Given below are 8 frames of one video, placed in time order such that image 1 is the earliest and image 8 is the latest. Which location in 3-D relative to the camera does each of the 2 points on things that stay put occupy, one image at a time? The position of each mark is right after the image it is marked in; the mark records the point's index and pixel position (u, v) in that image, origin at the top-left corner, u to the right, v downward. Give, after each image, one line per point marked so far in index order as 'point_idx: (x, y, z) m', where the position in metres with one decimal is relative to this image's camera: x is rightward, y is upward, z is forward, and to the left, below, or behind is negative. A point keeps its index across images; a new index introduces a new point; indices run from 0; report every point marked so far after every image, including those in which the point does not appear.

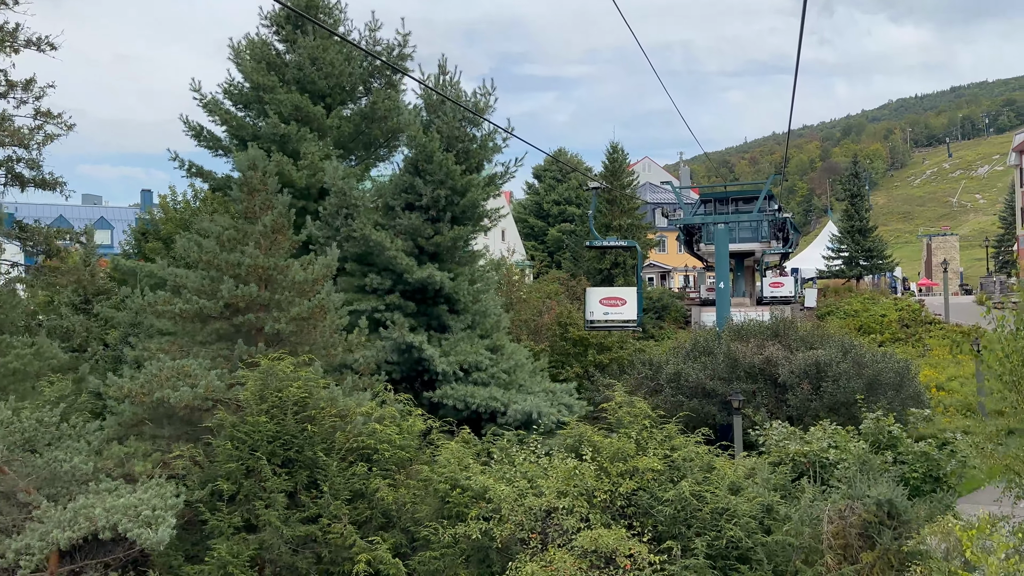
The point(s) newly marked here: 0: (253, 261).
0: (-2.9, +0.3, +9.0) m
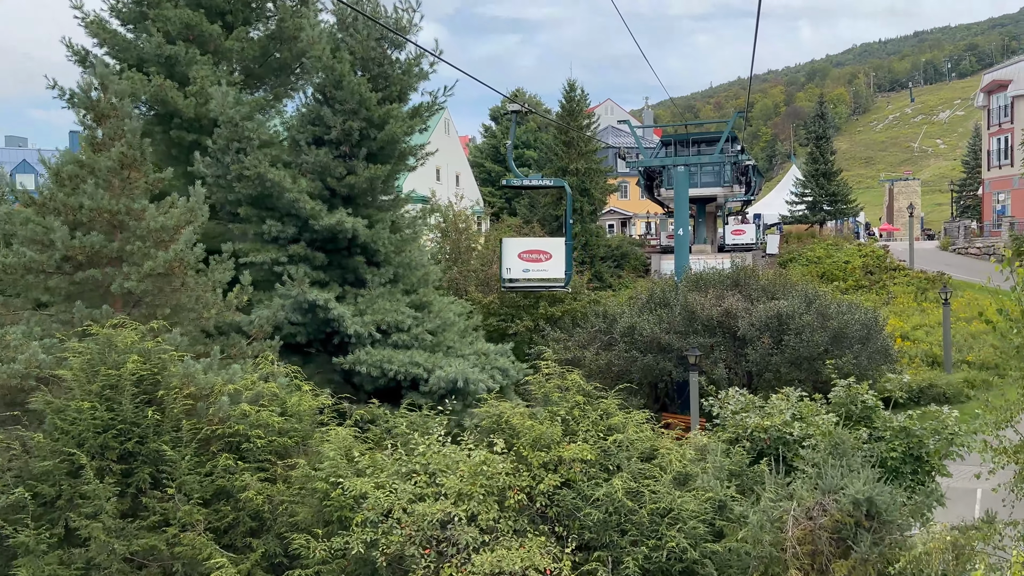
0: (-3.8, +0.8, +7.2) m
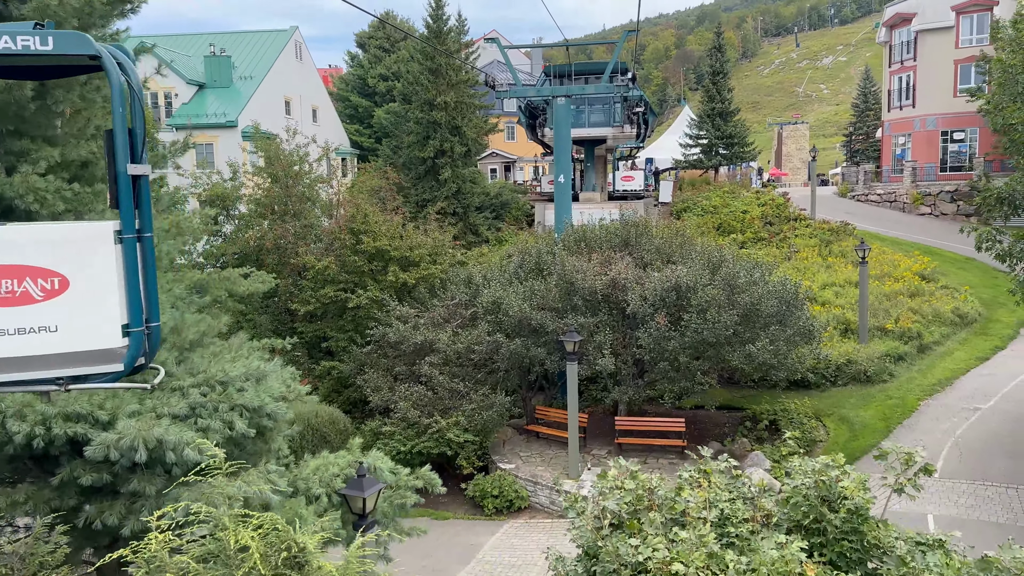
0: (-5.4, +0.6, +2.5) m
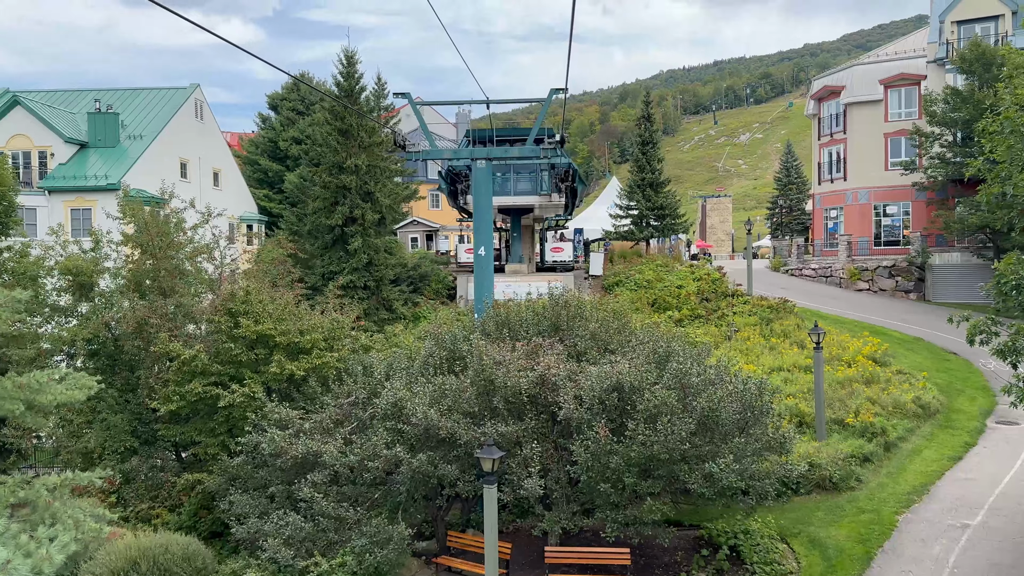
0: (-5.7, +0.2, -0.4) m
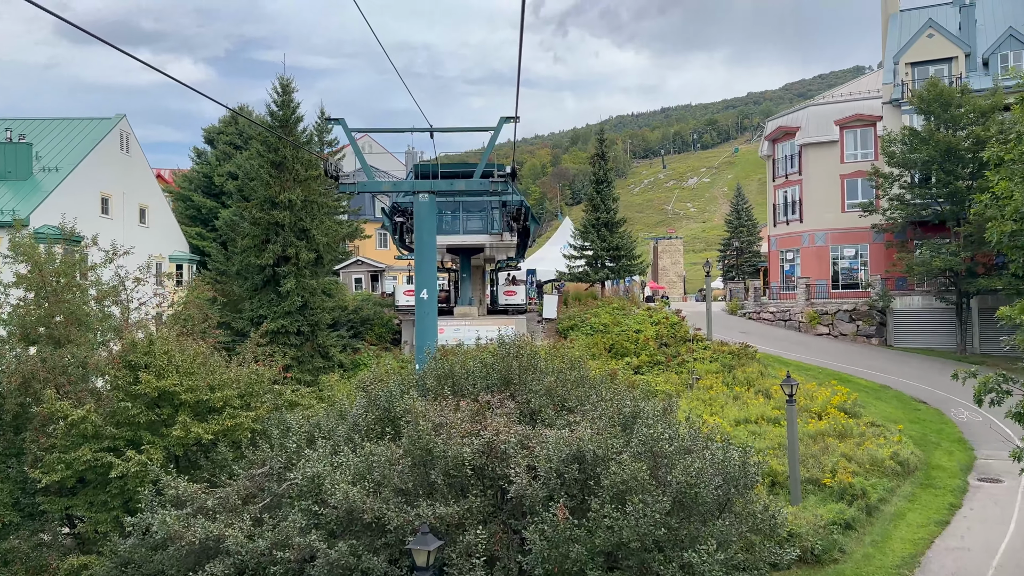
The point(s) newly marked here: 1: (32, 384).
0: (-5.7, +0.1, -2.2) m
1: (-7.7, -1.5, +12.8) m
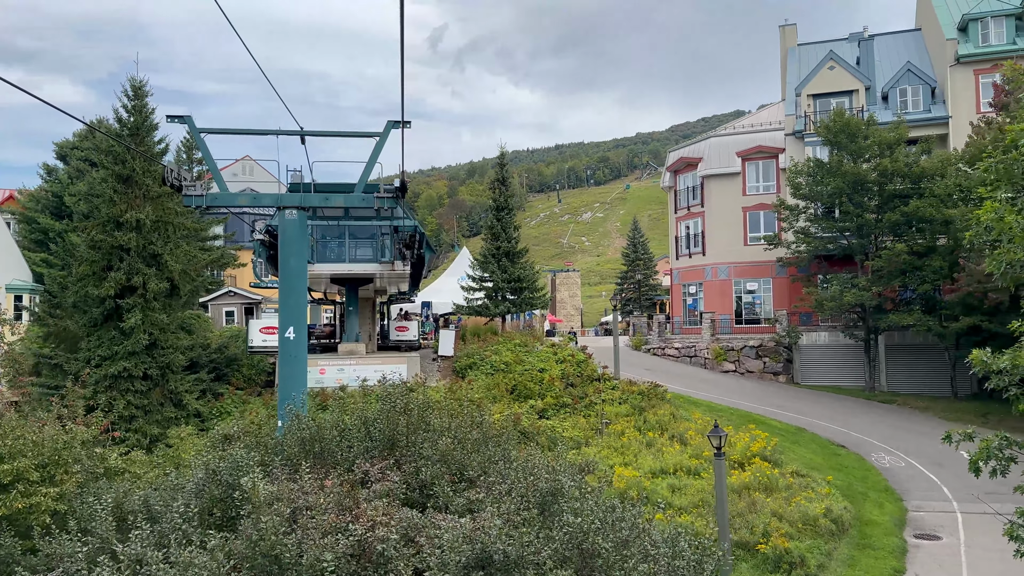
0: (-5.1, +0.3, -5.2) m
1: (-9.2, -2.0, +9.4) m
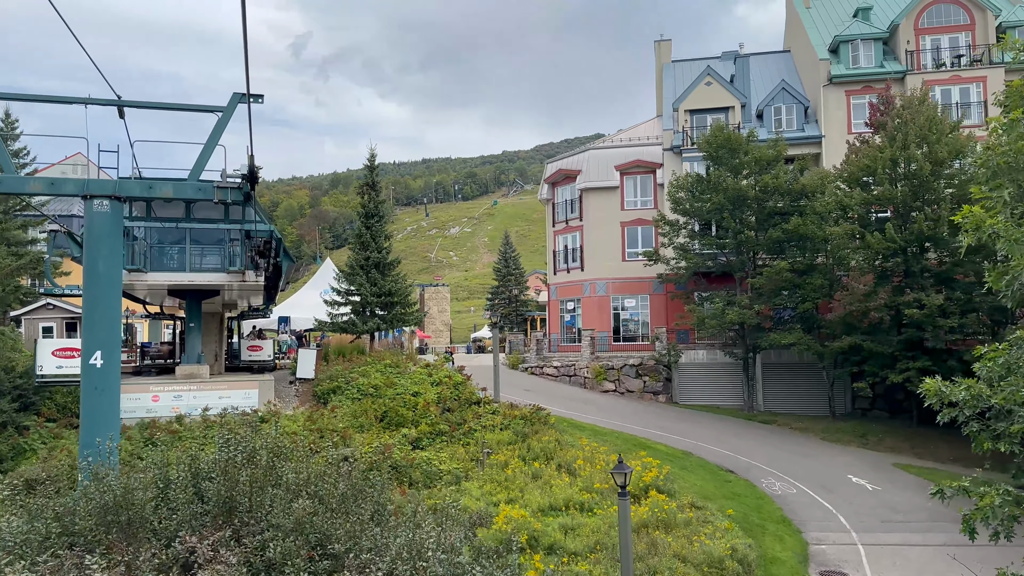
0: (-3.8, +0.5, -7.8) m
1: (-10.2, -2.0, +5.9) m
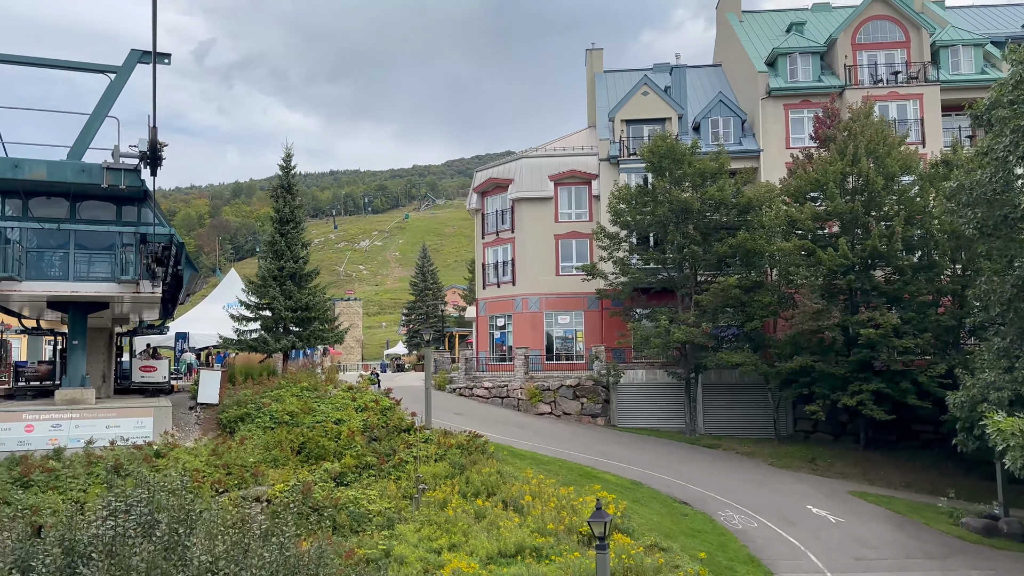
0: (-2.0, +0.7, -9.9) m
1: (-10.0, -2.0, +2.9) m
